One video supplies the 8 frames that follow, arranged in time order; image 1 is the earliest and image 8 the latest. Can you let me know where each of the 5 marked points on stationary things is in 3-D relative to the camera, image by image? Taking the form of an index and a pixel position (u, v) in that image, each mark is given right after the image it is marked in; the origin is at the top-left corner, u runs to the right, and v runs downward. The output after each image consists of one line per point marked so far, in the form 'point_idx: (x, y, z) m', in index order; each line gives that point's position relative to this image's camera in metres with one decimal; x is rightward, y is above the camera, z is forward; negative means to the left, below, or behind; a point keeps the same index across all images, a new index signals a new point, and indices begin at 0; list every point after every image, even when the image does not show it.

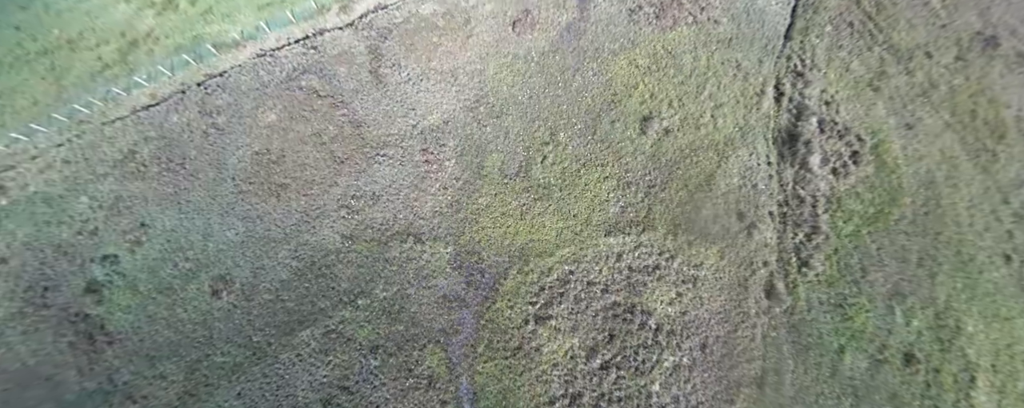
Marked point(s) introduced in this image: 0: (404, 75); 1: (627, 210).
0: (-2.1, +2.5, +8.0) m
1: (+2.0, -0.1, +7.2) m
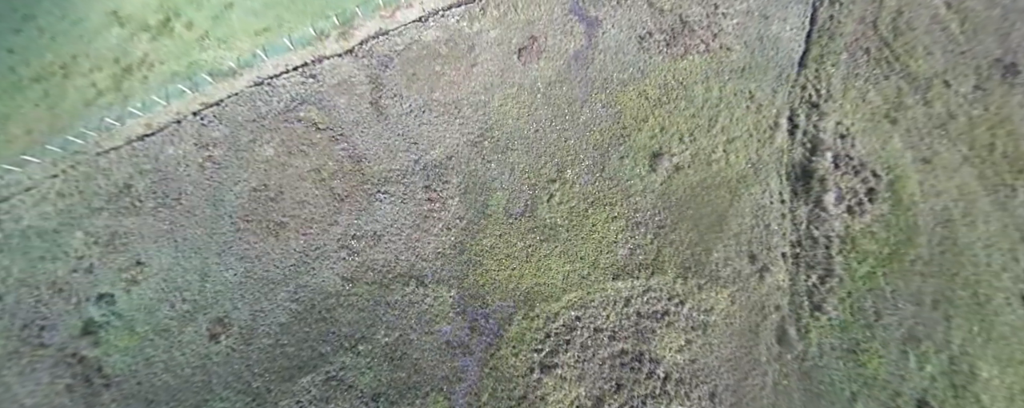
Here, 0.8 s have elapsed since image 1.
0: (-2.0, +1.8, +7.8) m
1: (+2.0, -0.8, +7.0) m
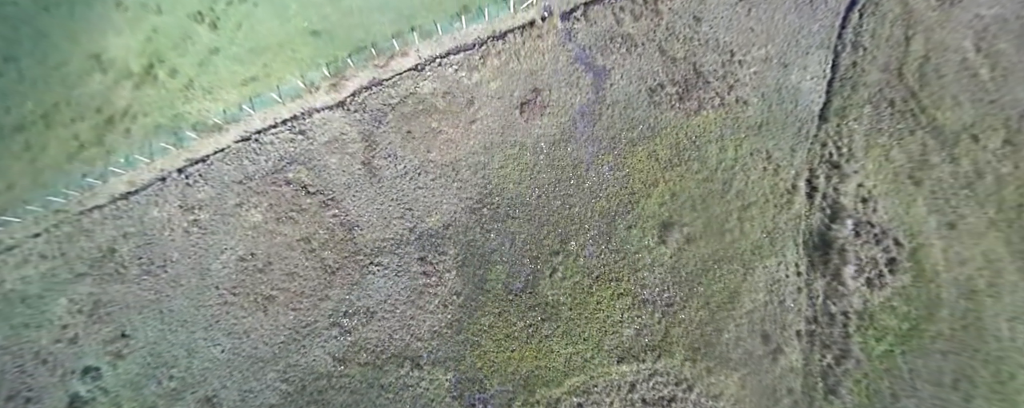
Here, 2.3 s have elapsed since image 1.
0: (-2.0, +0.6, +7.3) m
1: (+2.0, -2.0, +6.6) m
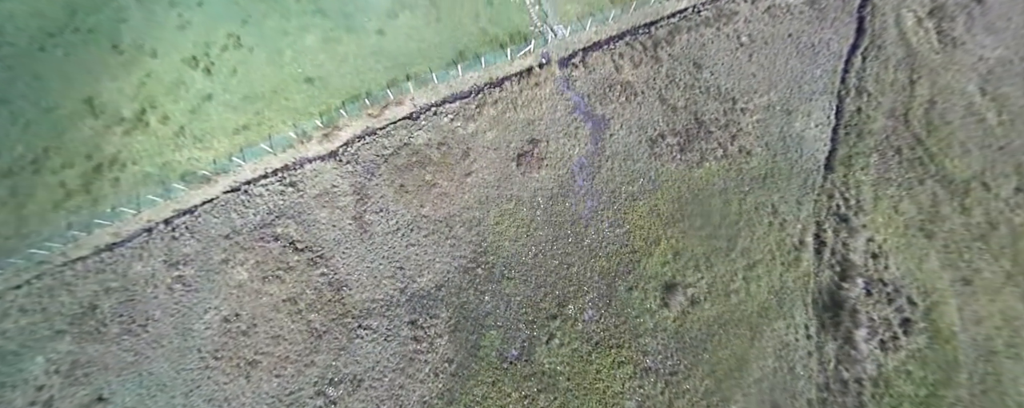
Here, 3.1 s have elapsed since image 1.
0: (-2.1, -0.3, +7.1) m
1: (+2.0, -3.0, +6.3) m
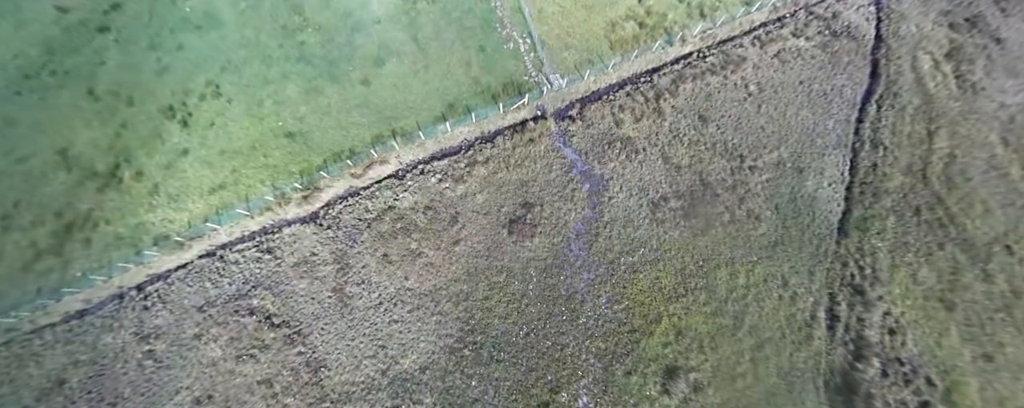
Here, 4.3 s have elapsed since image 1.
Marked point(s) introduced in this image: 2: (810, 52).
0: (-2.2, -1.5, +6.6) m
1: (+1.8, -4.1, +5.8) m
2: (+5.8, +3.0, +8.2) m
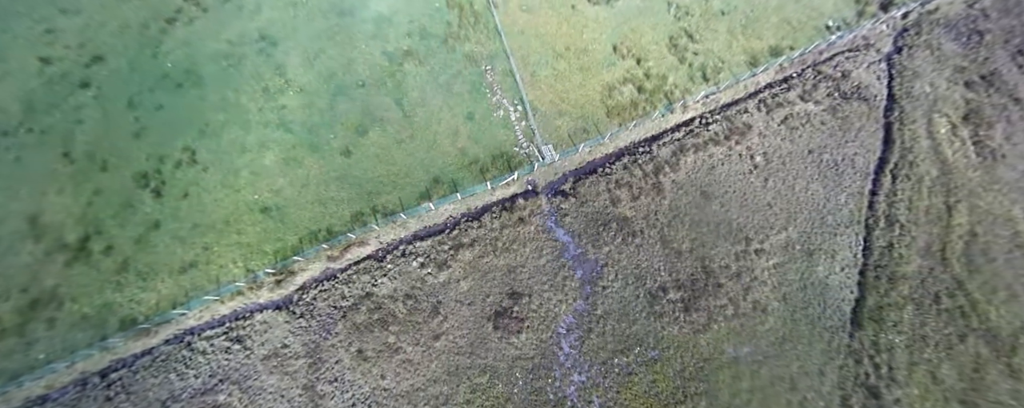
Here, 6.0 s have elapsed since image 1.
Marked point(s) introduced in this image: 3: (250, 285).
0: (-2.4, -2.8, +6.2) m
1: (+1.5, -5.5, +5.3) m
2: (+5.7, +1.6, +7.7) m
3: (-4.2, -1.3, +6.6) m
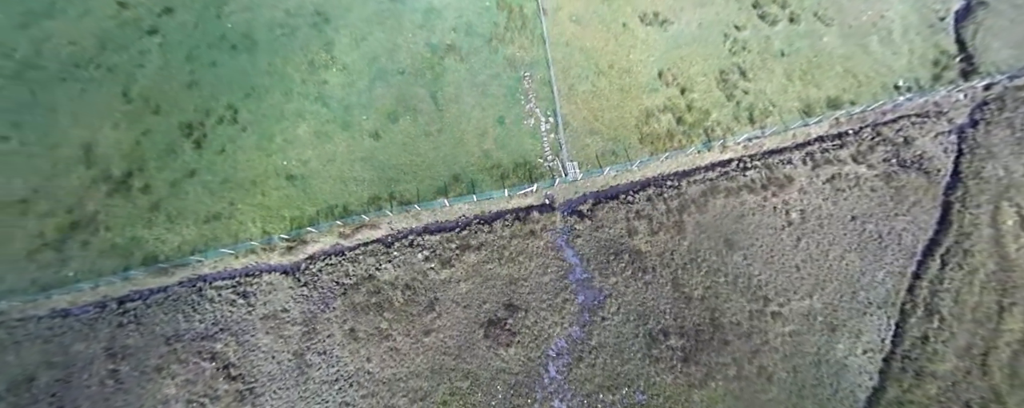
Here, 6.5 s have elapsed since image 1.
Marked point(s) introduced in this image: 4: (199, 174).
0: (-2.7, -2.5, +6.3) m
1: (+0.6, -5.9, +5.1) m
2: (+6.1, +0.3, +7.1) m
3: (-4.1, -0.7, +6.9) m
4: (-5.6, +0.5, +7.2) m
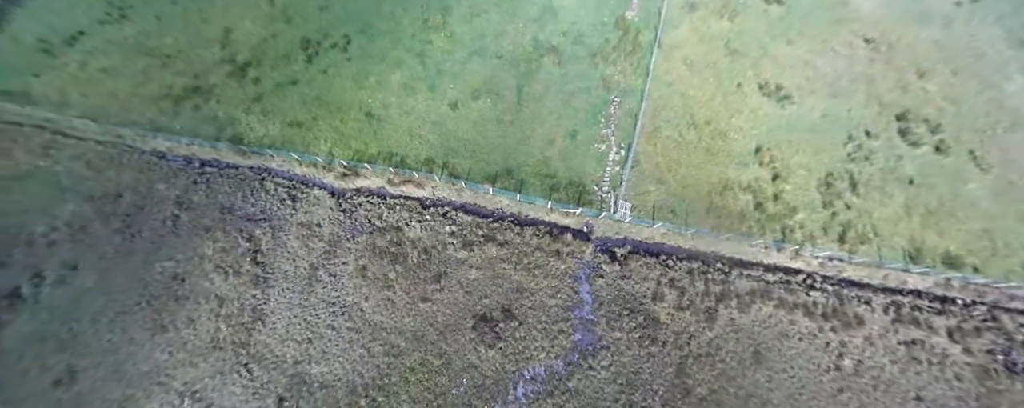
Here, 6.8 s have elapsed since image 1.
0: (-3.0, -1.5, +6.7) m
1: (-1.5, -5.8, +5.1) m
2: (+6.3, -2.3, +5.8) m
3: (-3.4, +0.7, +7.5) m
4: (-4.2, +2.4, +8.0) m
